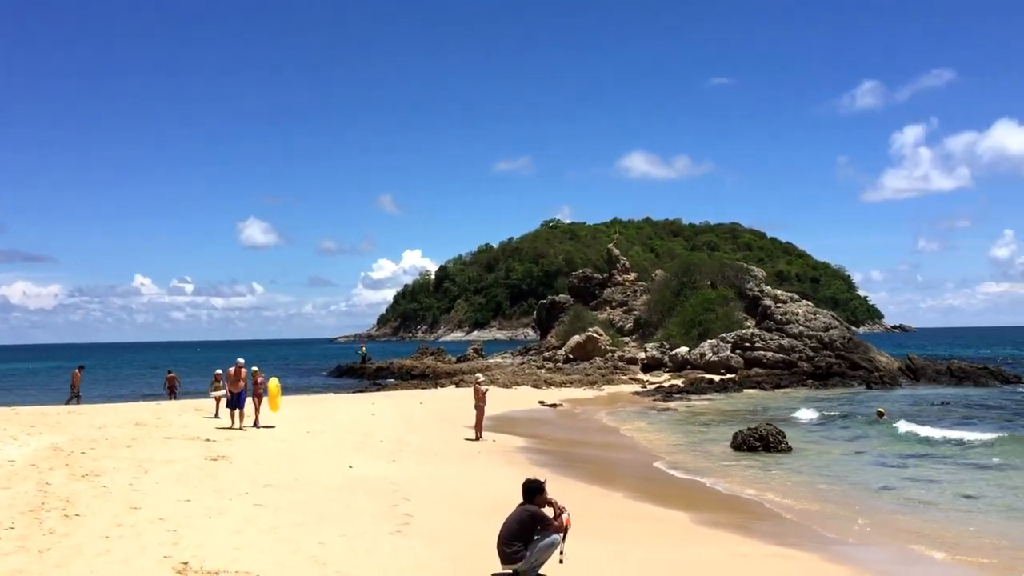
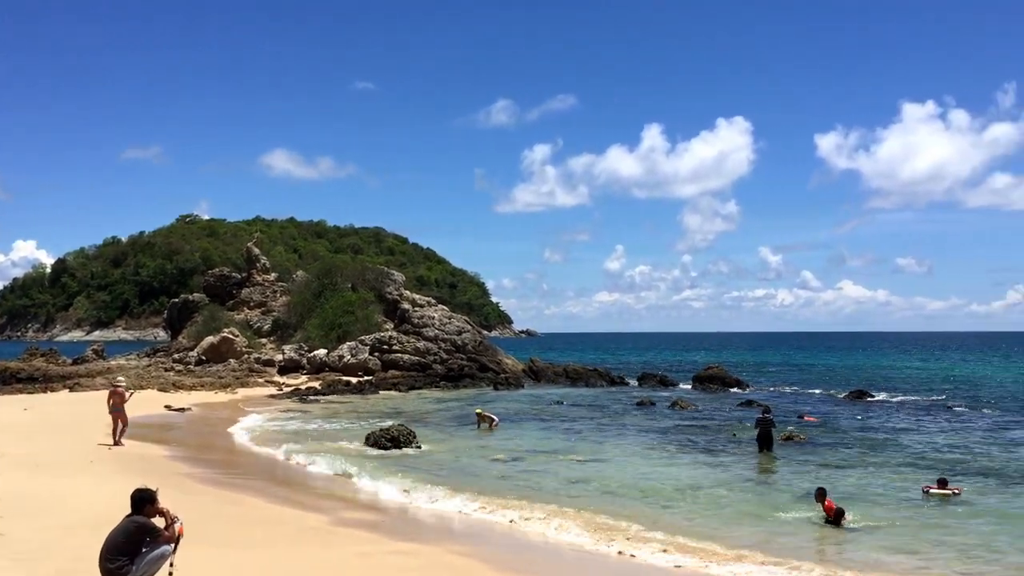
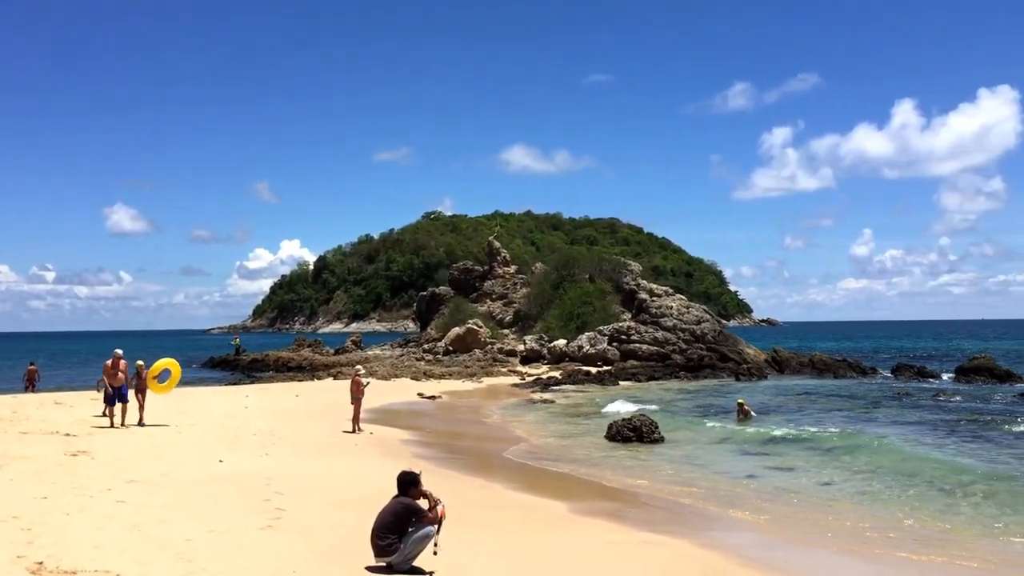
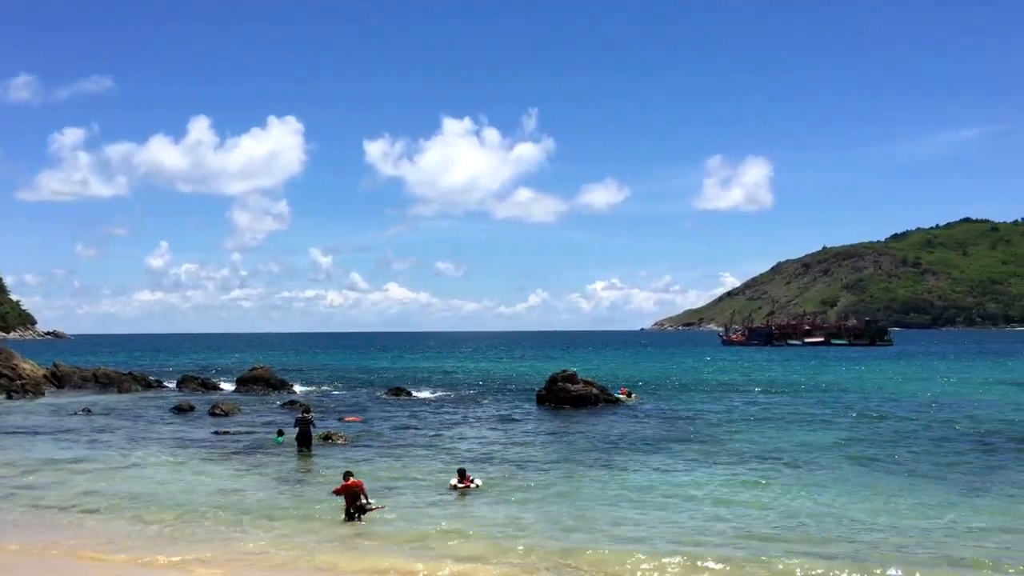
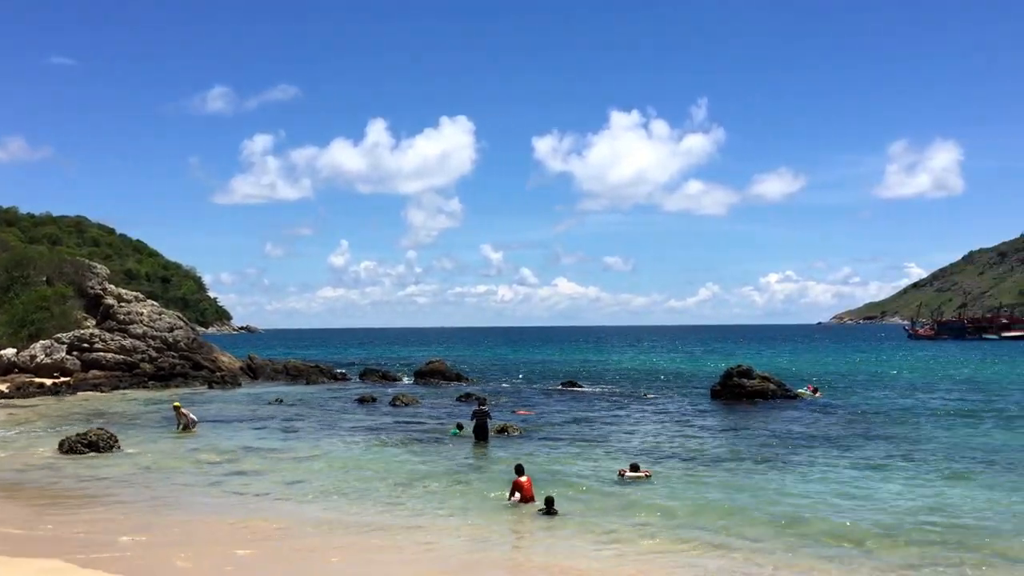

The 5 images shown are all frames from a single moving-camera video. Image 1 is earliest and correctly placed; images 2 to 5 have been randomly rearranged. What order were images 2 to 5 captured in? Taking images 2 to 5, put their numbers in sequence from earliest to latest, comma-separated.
3, 2, 5, 4
